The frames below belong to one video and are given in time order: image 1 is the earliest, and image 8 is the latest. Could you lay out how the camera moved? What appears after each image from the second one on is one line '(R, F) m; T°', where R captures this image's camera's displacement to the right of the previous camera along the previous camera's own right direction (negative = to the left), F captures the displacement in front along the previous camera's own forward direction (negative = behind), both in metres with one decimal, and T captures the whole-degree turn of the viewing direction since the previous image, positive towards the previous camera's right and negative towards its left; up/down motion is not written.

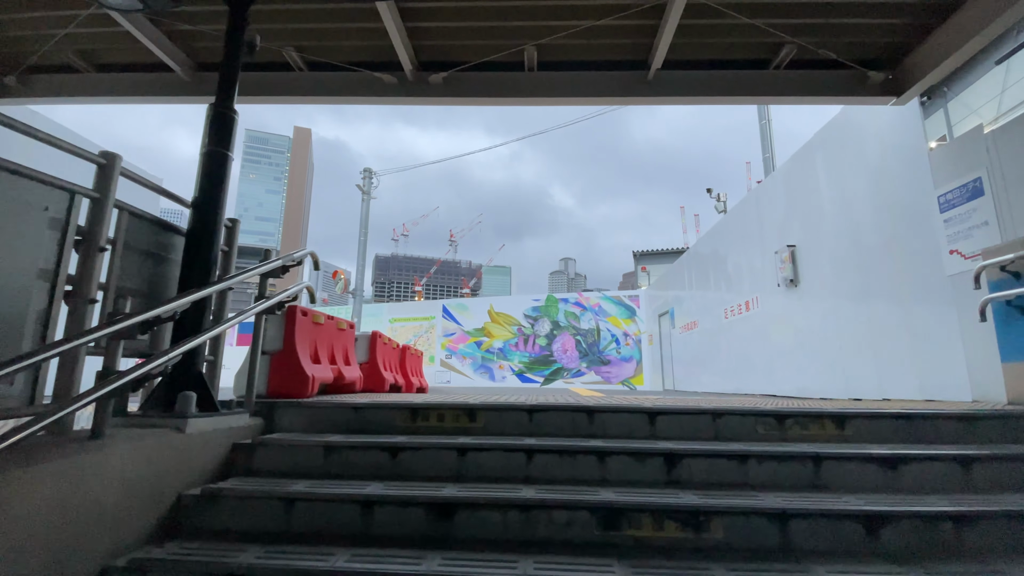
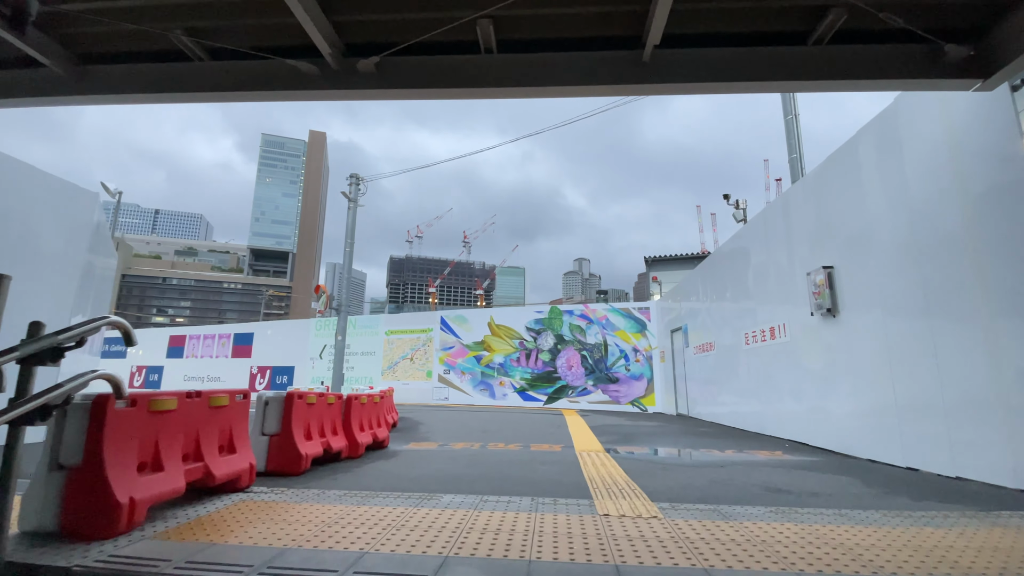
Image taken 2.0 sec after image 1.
(+0.5, +1.3) m; -2°
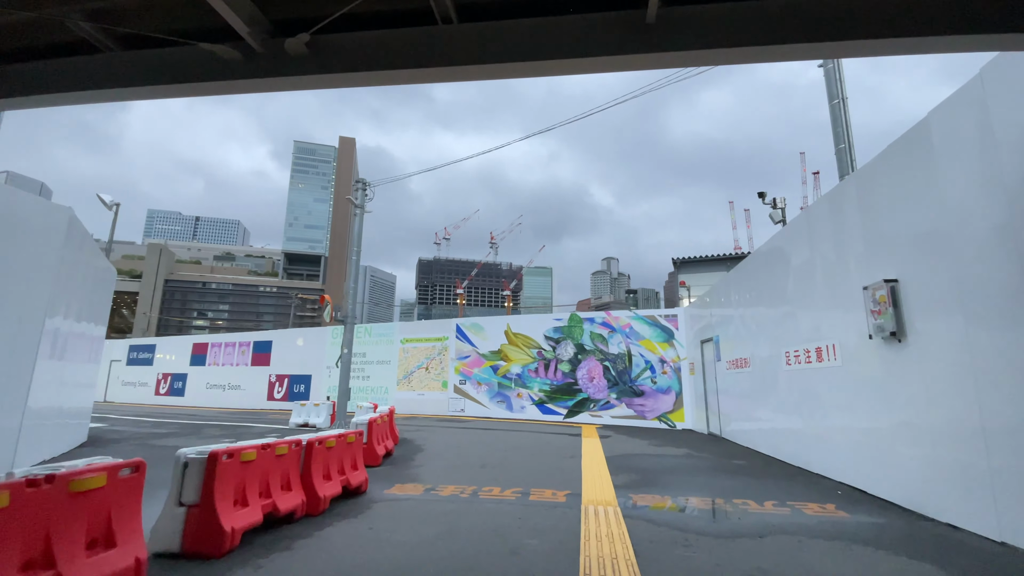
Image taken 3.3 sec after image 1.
(+0.4, +0.9) m; -3°
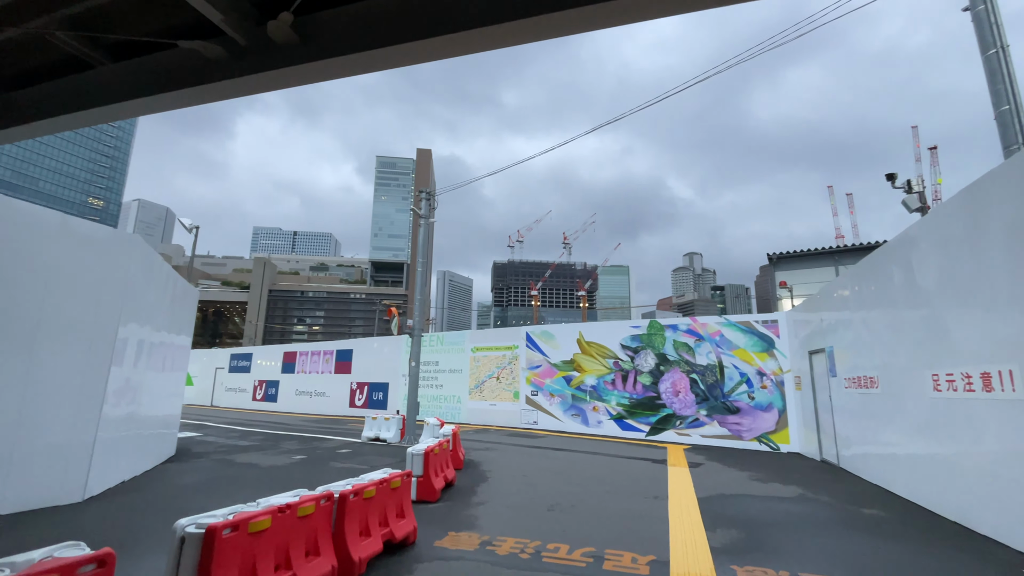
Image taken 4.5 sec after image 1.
(+0.1, +0.9) m; -9°
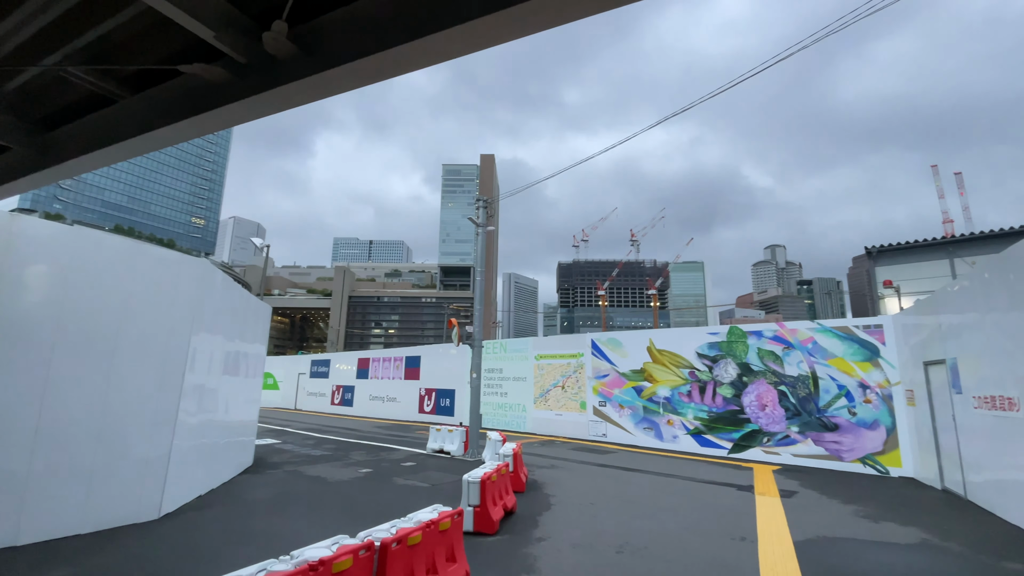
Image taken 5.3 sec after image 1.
(+0.1, +0.5) m; -8°
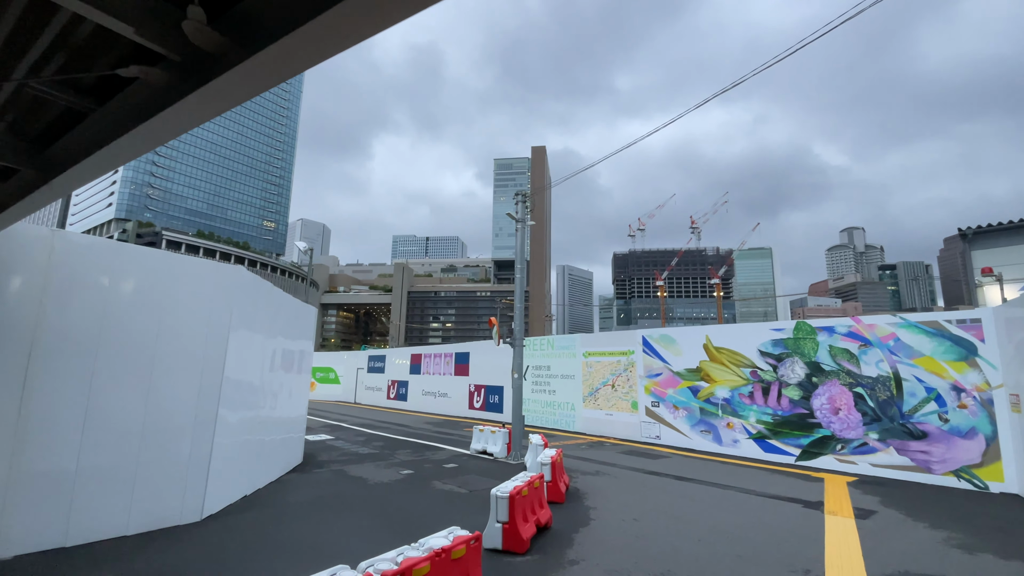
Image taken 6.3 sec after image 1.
(+0.4, +0.4) m; -7°
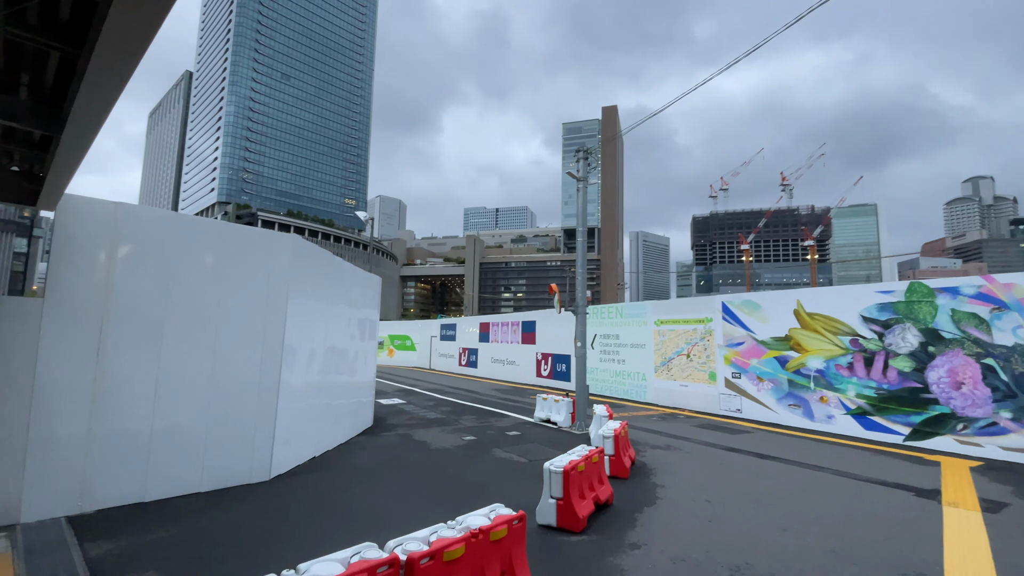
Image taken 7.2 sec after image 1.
(+0.2, +0.6) m; -9°
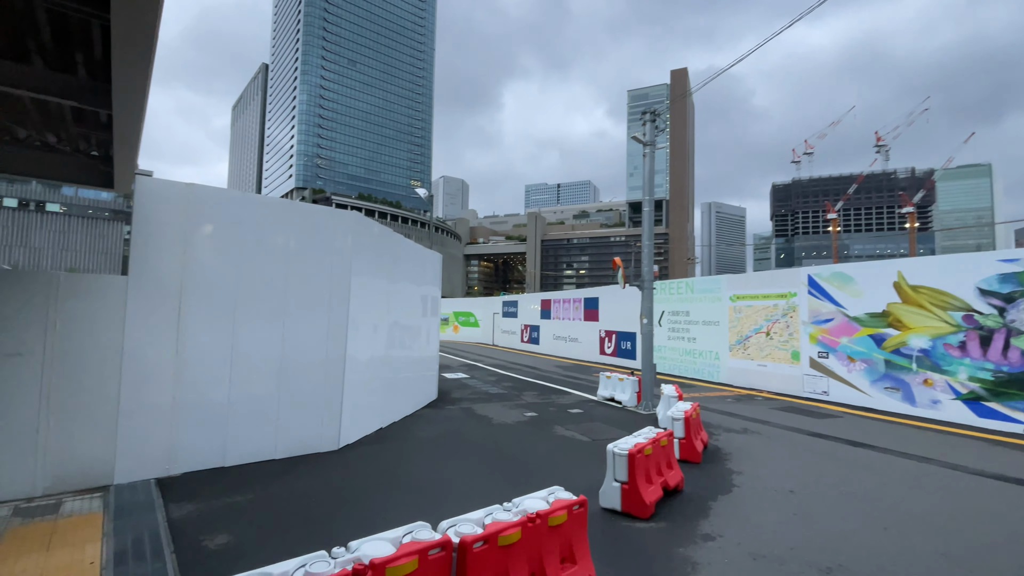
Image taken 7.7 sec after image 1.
(0.0, +0.3) m; -8°
